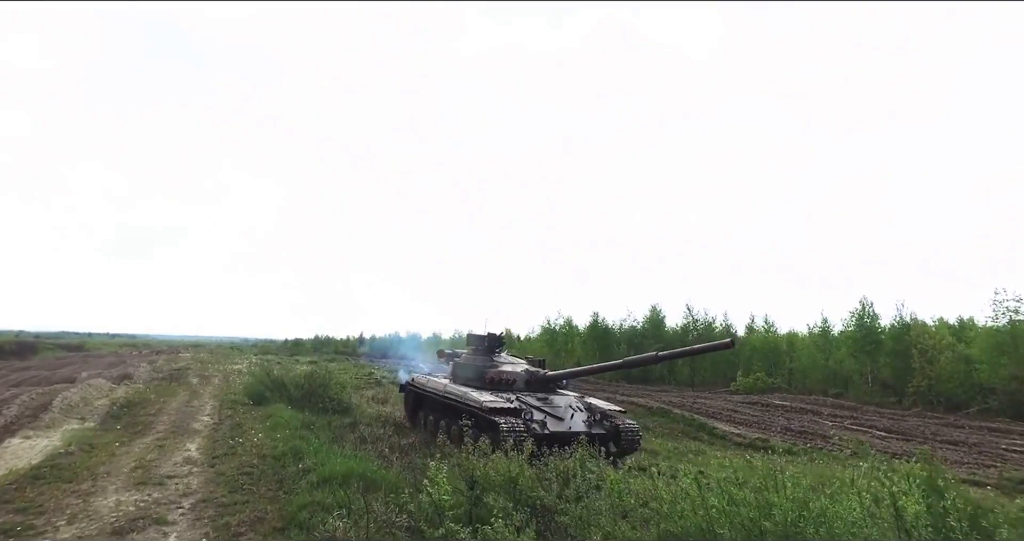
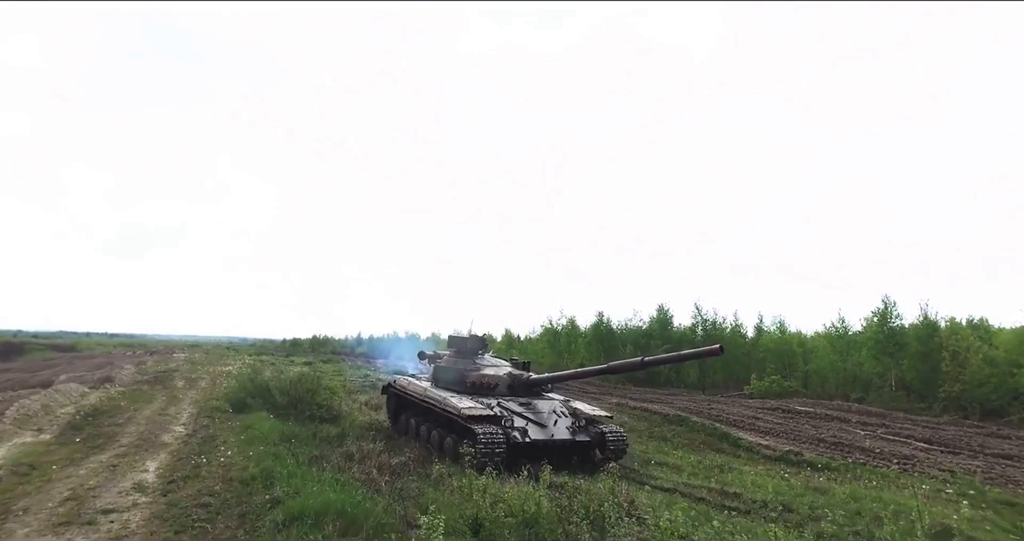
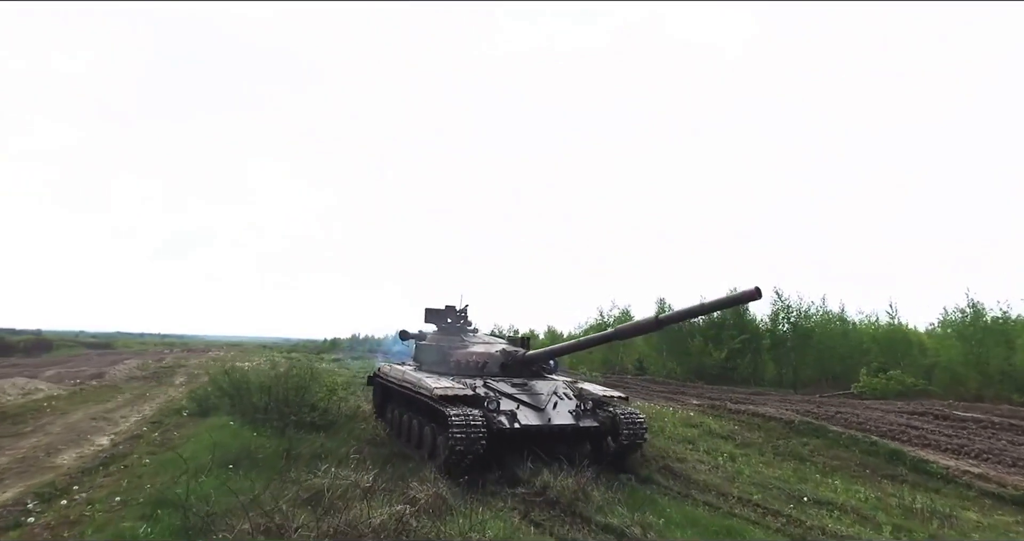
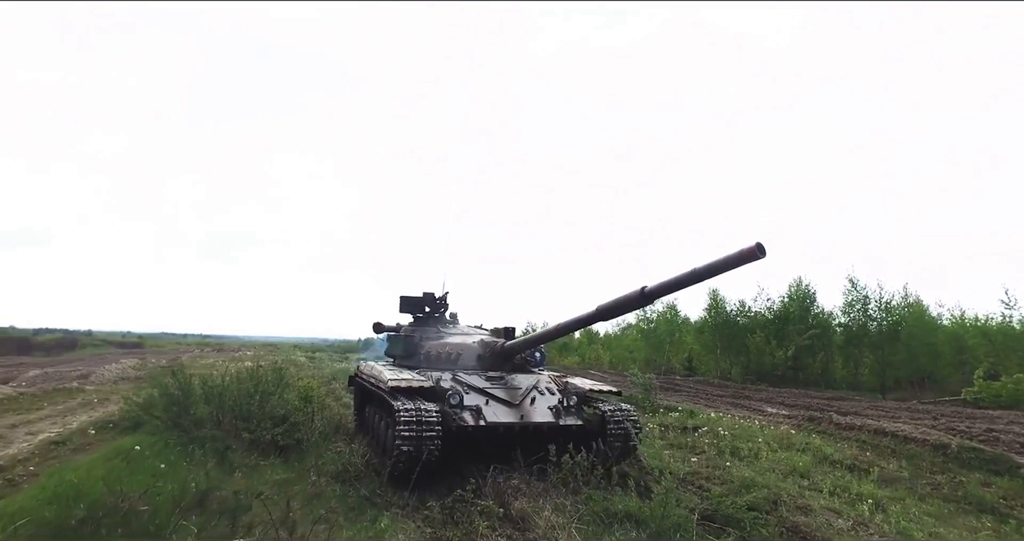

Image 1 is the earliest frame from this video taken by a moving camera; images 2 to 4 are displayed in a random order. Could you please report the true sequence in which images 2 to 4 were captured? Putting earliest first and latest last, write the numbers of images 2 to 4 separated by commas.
2, 3, 4
